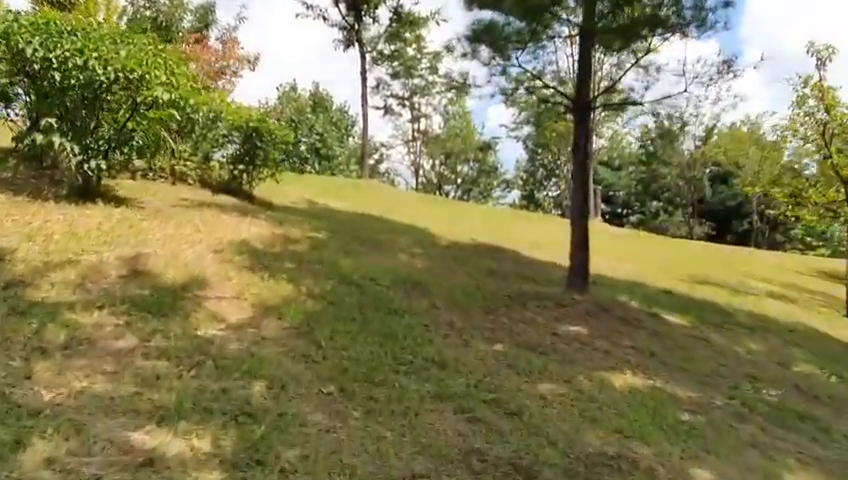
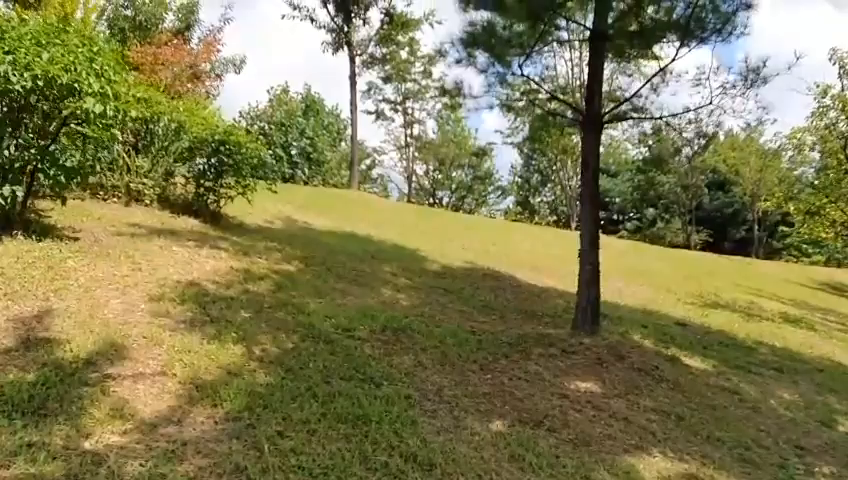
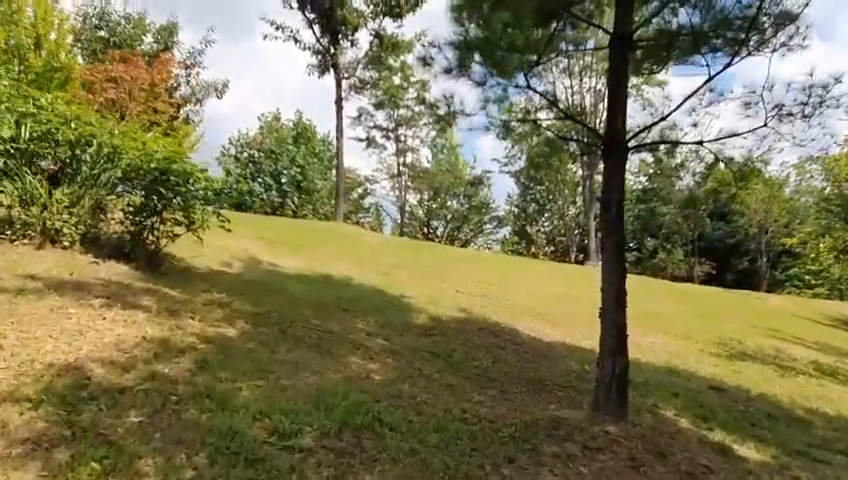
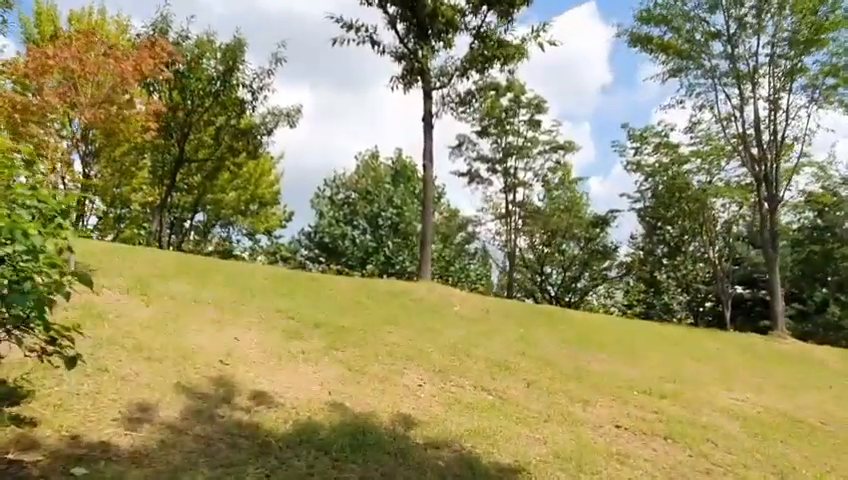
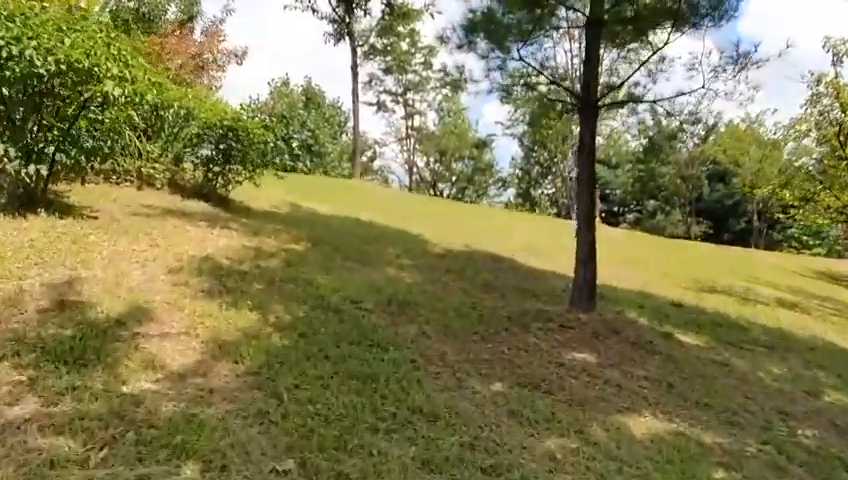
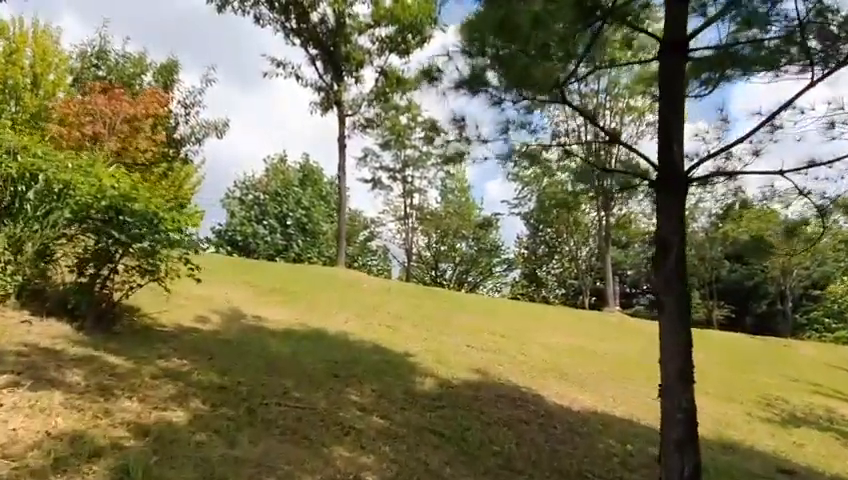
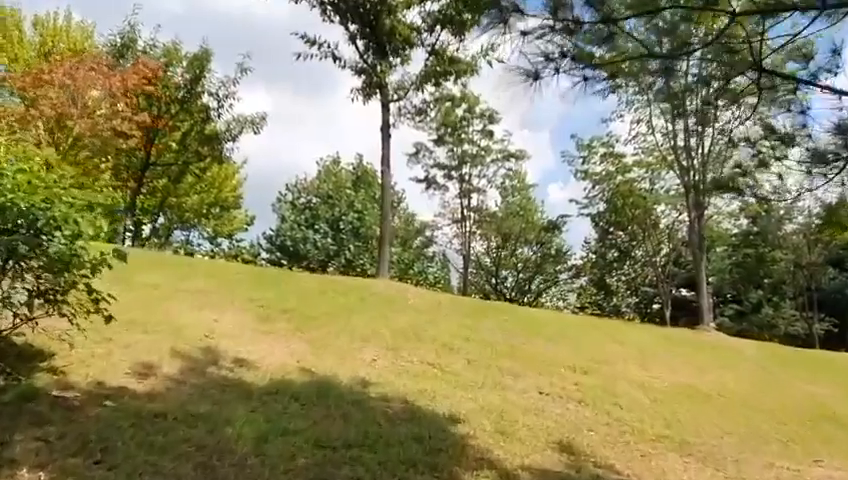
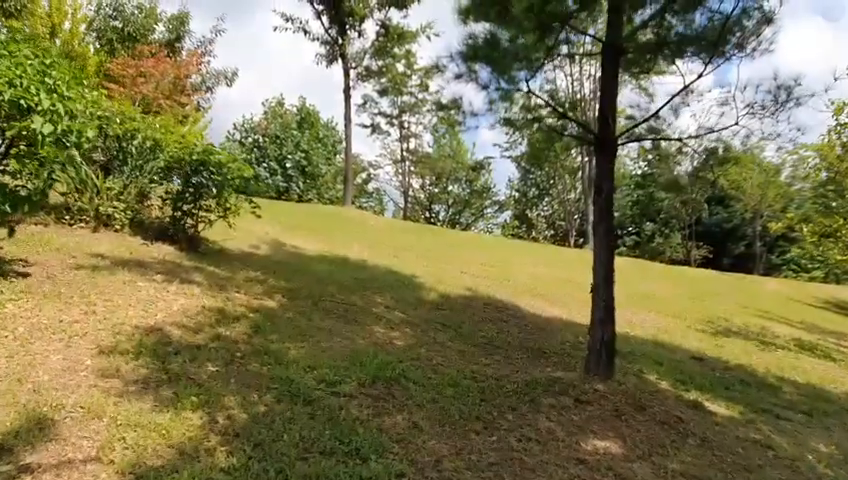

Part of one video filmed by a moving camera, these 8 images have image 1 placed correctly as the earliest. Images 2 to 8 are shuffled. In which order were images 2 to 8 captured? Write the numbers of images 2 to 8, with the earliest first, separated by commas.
5, 2, 8, 3, 6, 7, 4
